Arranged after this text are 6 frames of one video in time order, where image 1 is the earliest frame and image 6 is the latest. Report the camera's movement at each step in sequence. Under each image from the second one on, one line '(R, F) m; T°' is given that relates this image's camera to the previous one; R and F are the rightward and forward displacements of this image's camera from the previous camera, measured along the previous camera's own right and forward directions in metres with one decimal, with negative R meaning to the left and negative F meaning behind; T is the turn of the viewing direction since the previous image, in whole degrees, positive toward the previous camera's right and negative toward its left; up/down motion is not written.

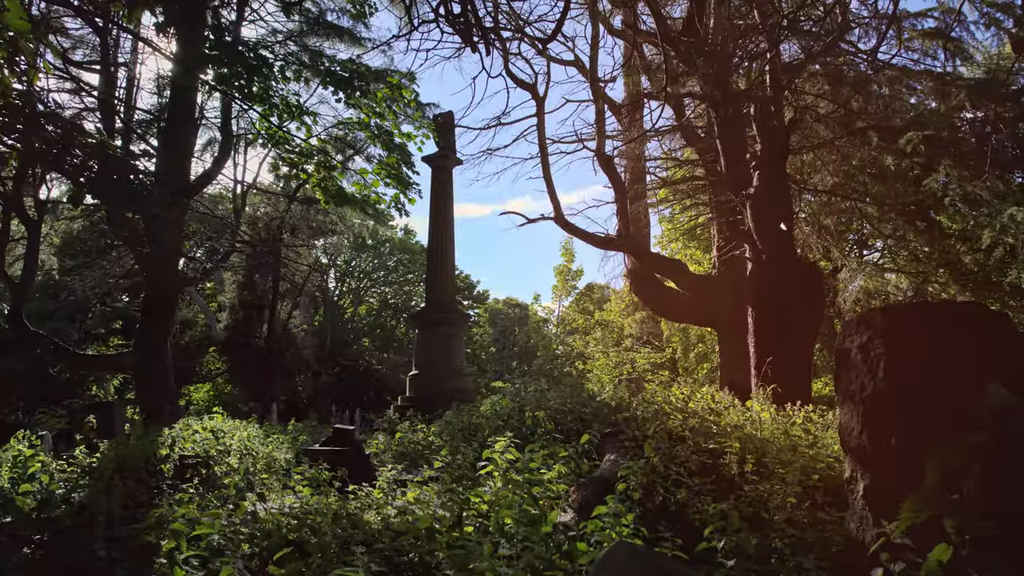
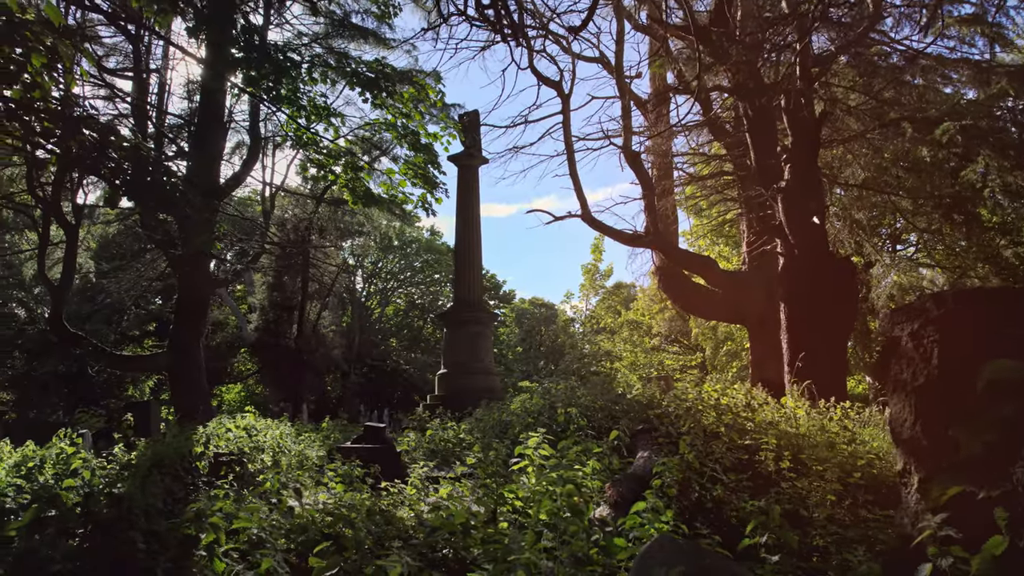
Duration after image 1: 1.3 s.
(0.0, 0.0) m; -2°
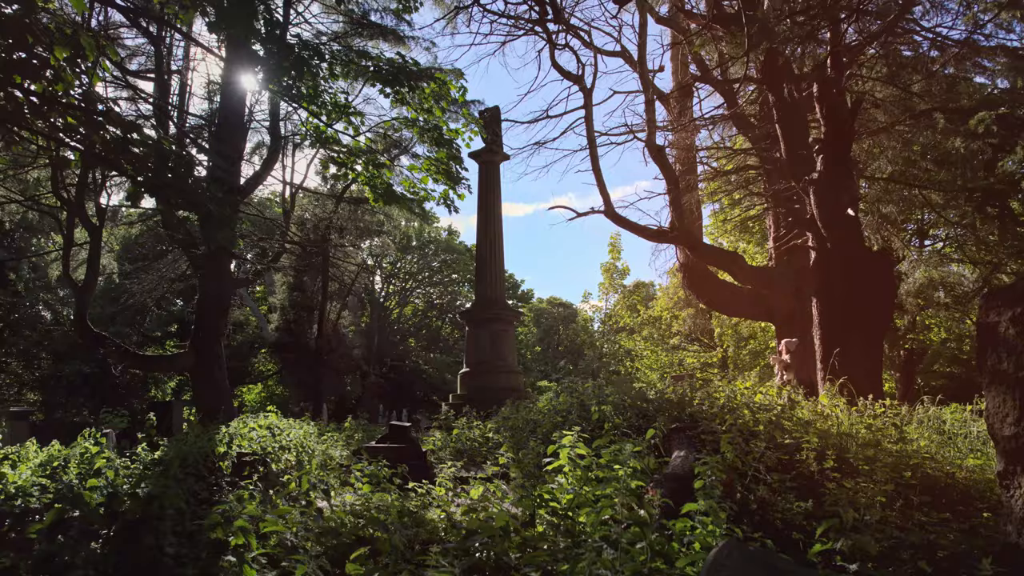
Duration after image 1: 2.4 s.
(-0.1, +0.1) m; -1°
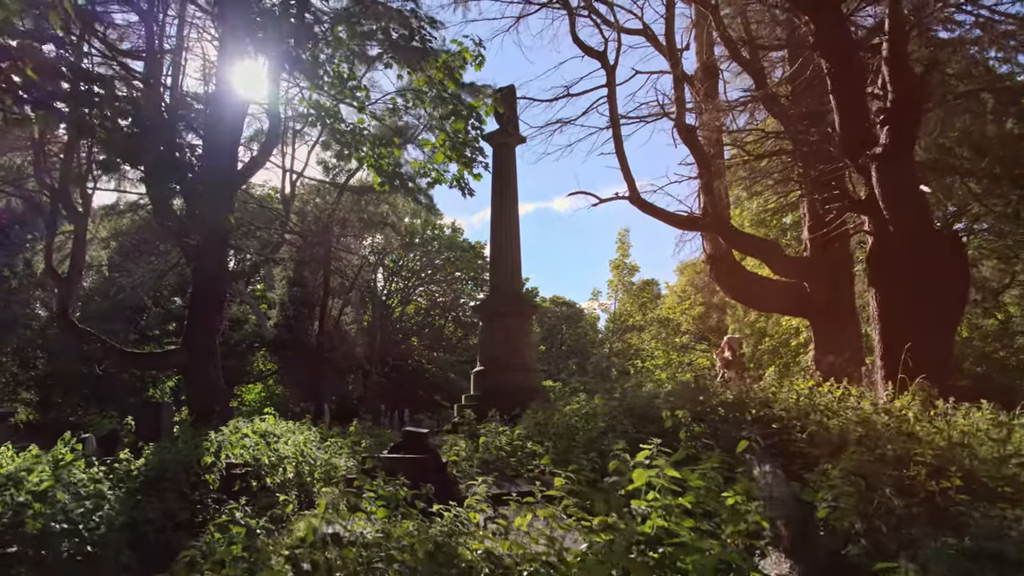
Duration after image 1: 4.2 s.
(-0.2, +0.8) m; 0°
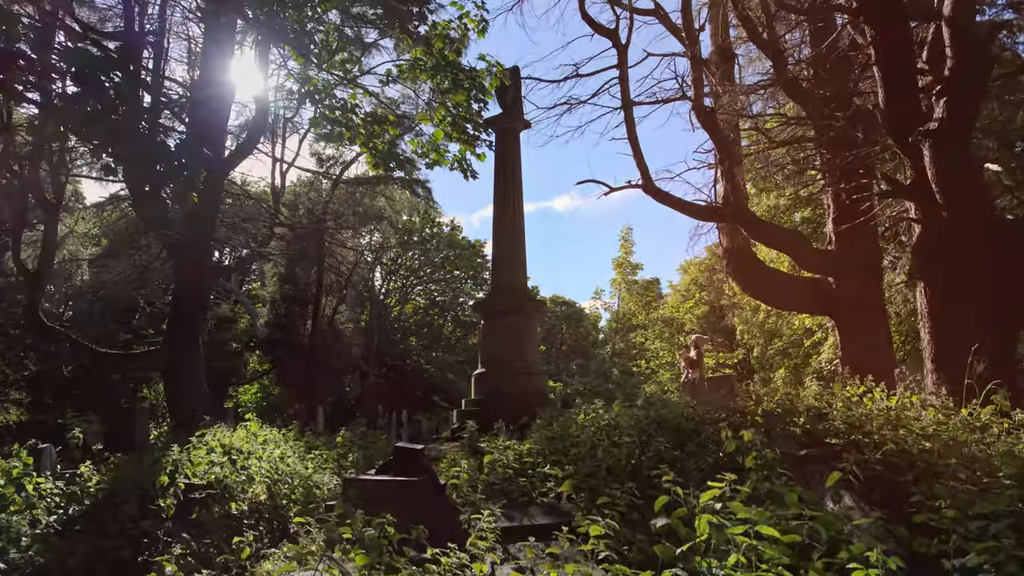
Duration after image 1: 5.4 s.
(-0.1, +0.8) m; 0°
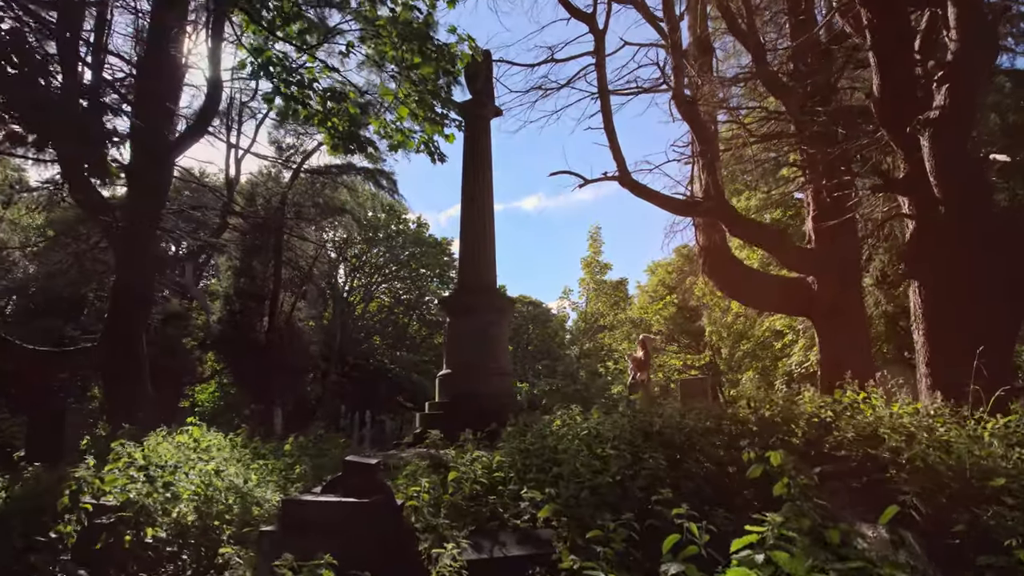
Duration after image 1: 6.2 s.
(0.0, +0.5) m; +3°
